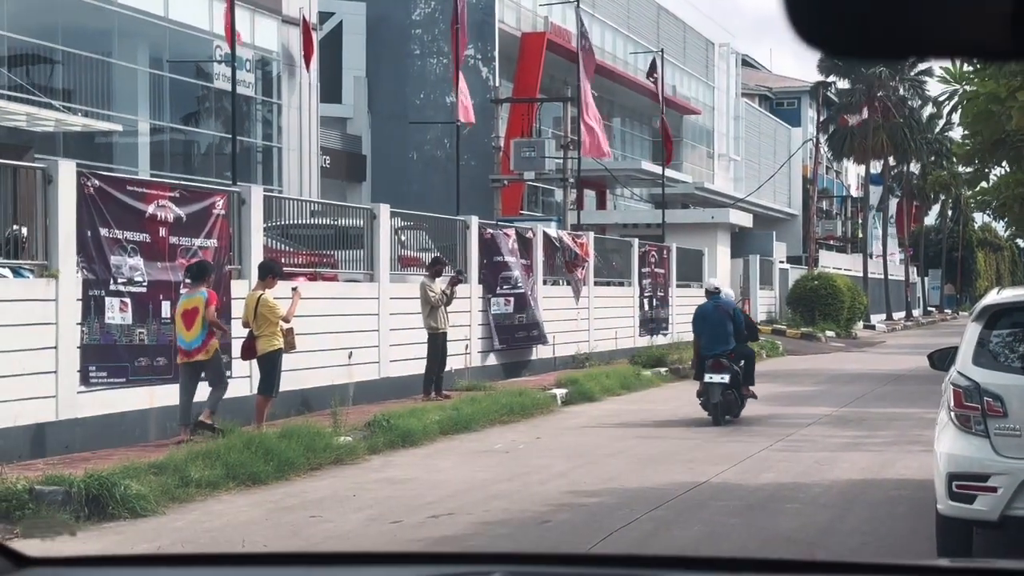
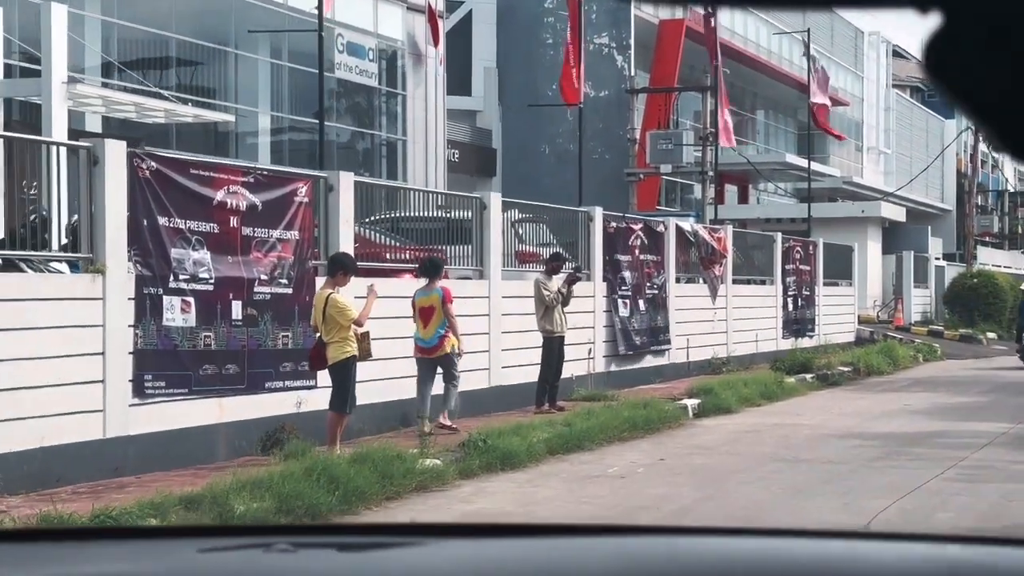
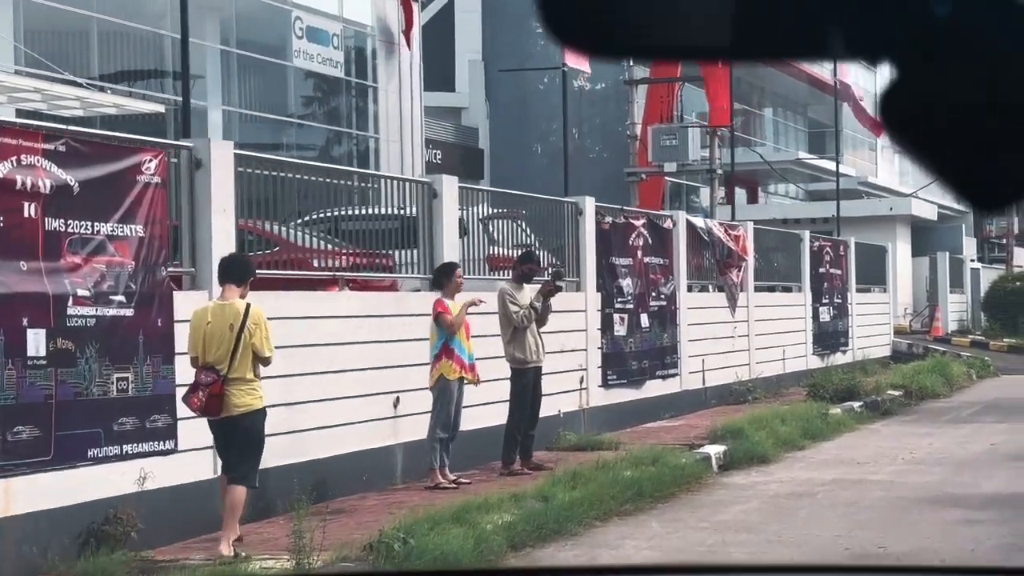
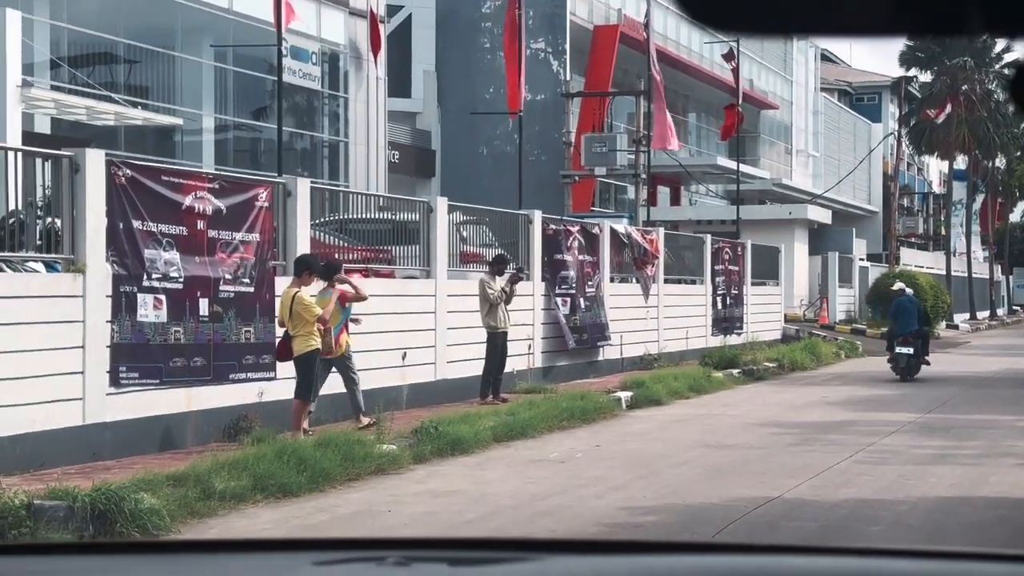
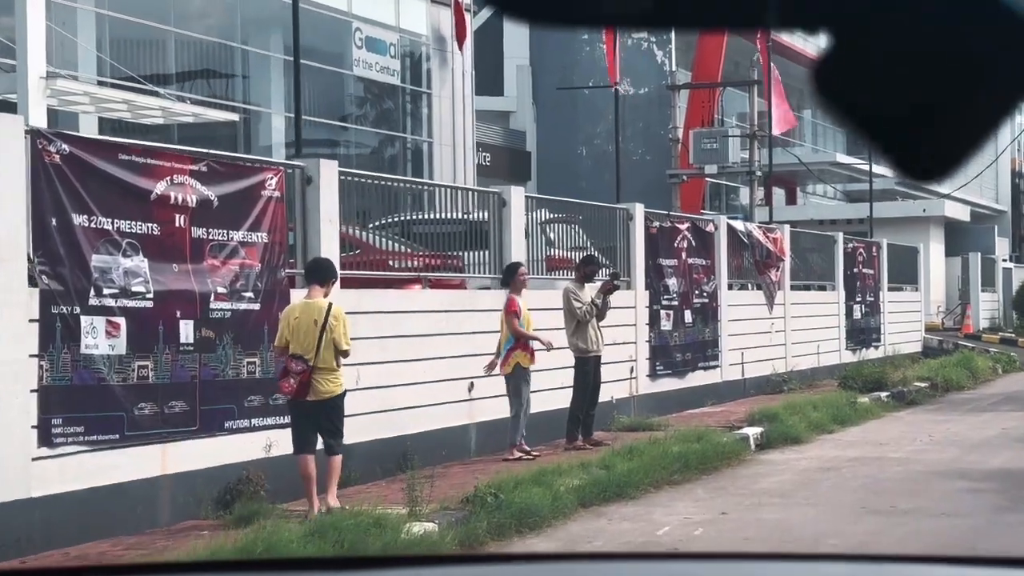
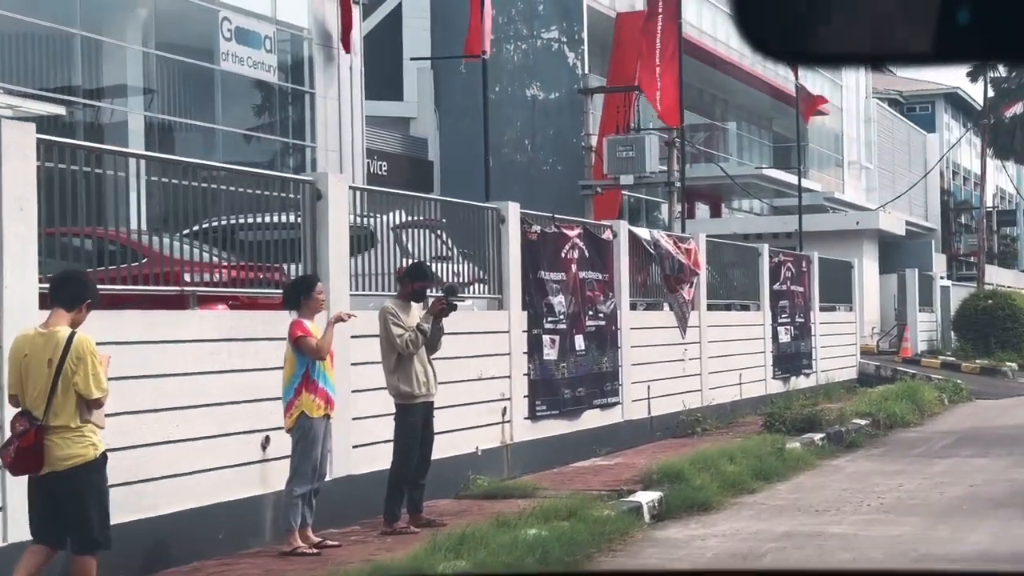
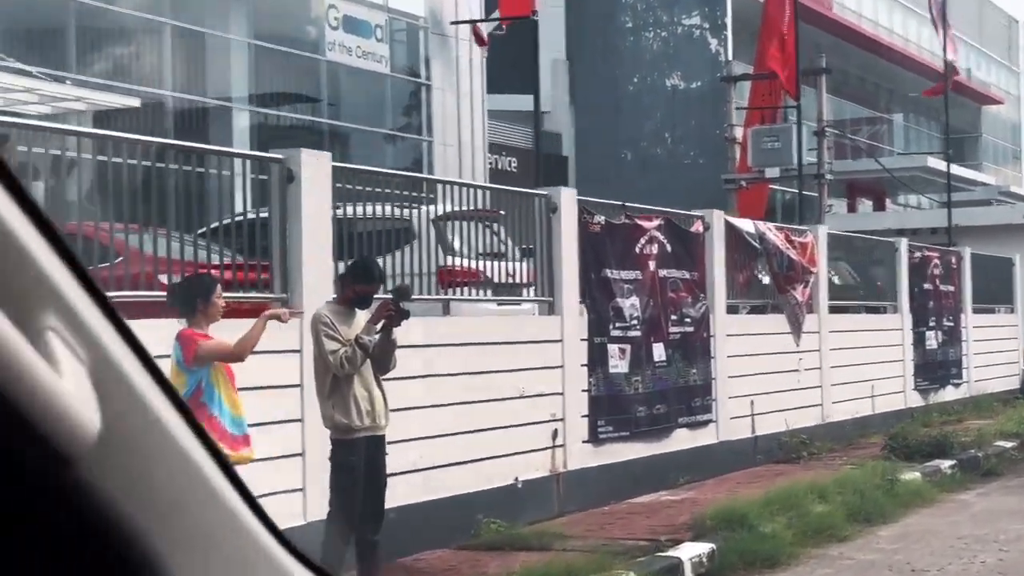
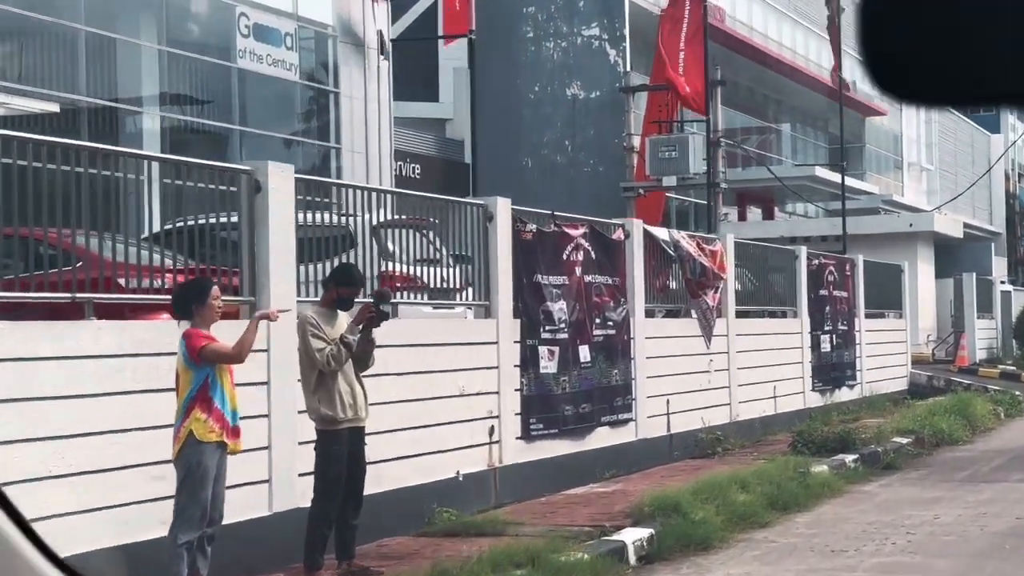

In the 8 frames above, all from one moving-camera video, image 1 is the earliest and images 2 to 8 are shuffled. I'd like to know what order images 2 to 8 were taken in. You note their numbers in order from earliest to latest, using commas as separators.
4, 2, 5, 3, 6, 8, 7
